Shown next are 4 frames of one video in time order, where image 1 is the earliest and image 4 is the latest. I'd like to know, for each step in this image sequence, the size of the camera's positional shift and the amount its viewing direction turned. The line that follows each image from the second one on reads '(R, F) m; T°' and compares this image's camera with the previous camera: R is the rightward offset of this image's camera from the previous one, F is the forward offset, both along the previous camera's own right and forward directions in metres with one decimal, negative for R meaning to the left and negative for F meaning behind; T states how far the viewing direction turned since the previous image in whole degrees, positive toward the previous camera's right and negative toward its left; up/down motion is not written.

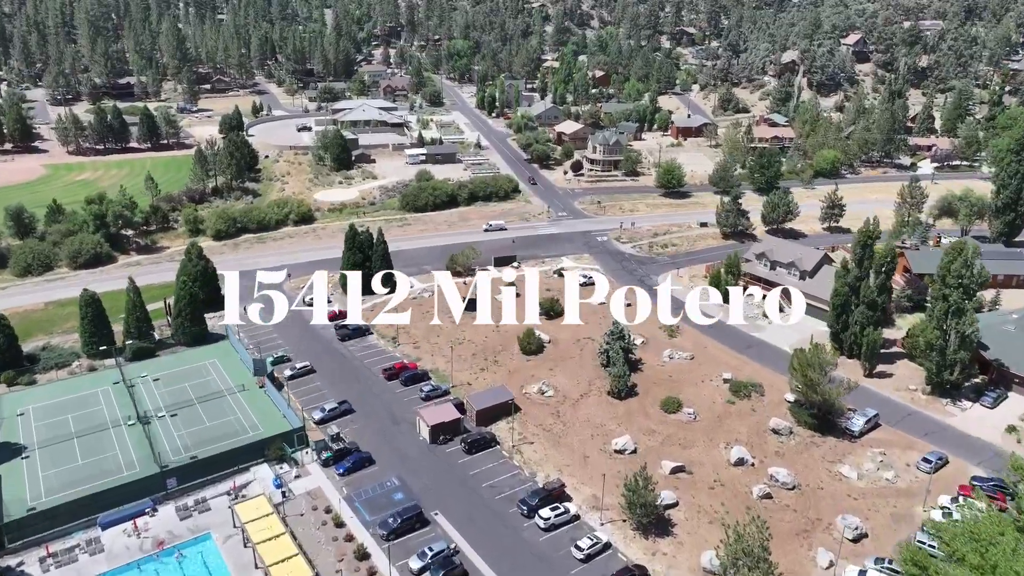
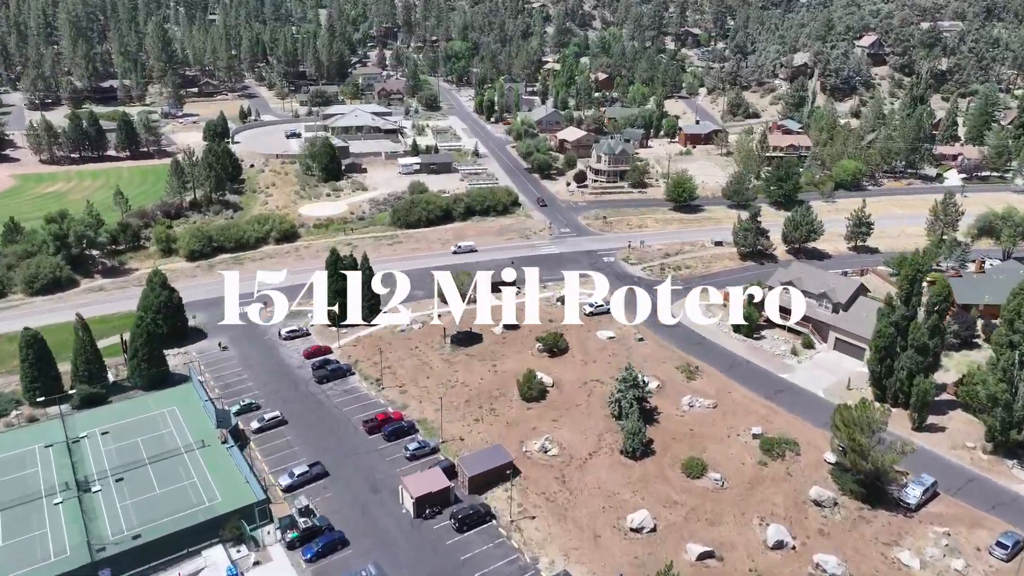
(0.0, +2.8) m; 0°
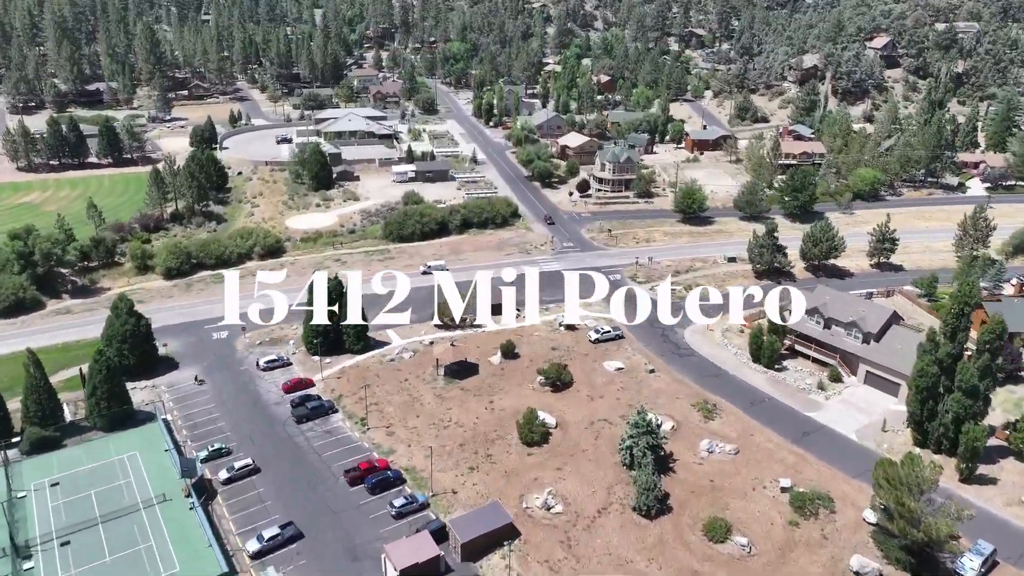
(0.0, +2.1) m; 0°
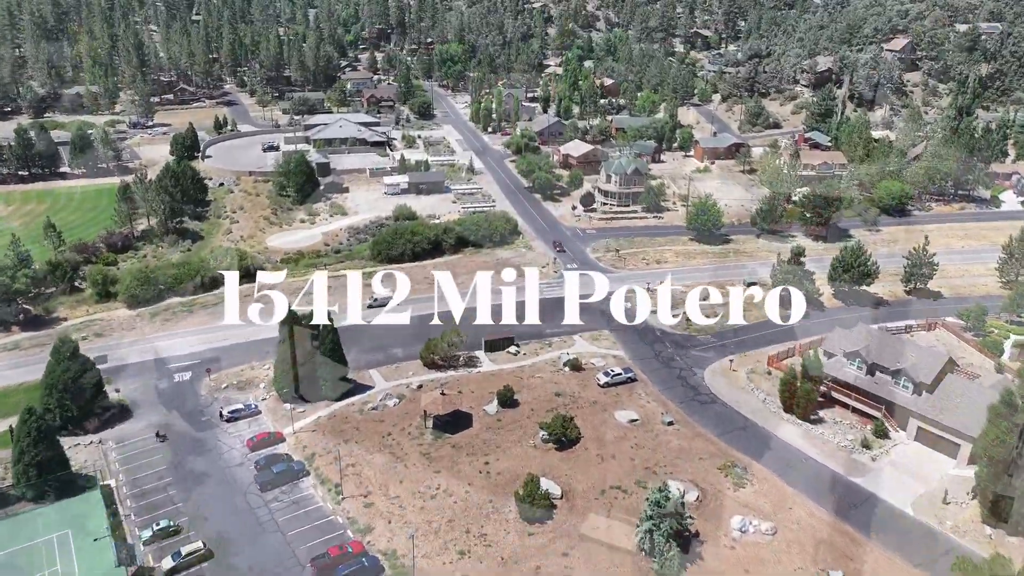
(0.0, +2.8) m; 0°
